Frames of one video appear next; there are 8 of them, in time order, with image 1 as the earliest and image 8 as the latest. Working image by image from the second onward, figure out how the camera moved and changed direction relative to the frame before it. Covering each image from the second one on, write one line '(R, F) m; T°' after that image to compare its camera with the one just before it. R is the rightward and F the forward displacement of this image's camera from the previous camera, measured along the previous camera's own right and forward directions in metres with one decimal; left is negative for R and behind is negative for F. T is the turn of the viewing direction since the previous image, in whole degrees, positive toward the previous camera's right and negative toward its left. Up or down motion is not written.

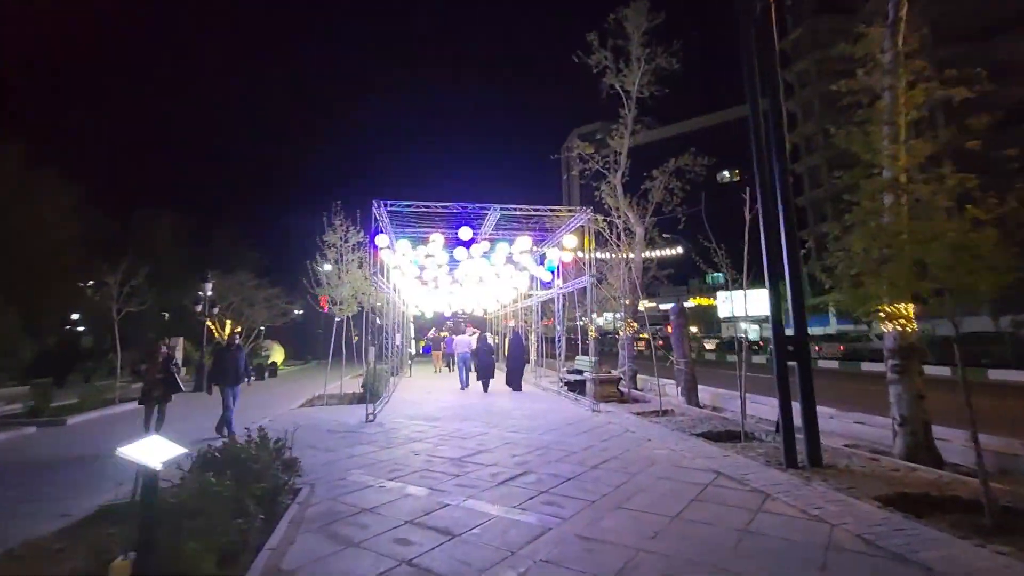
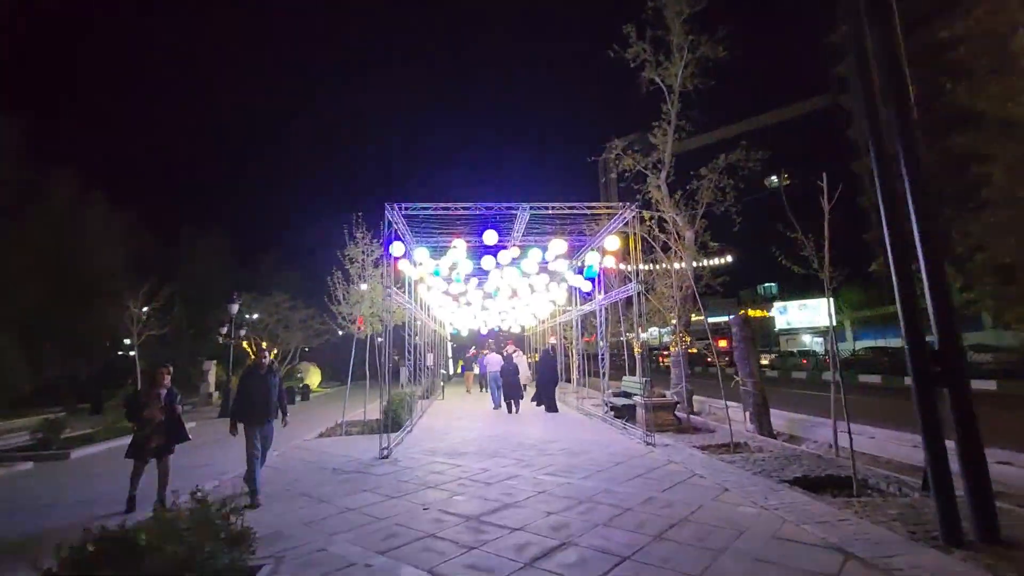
(+0.2, +1.7) m; -5°
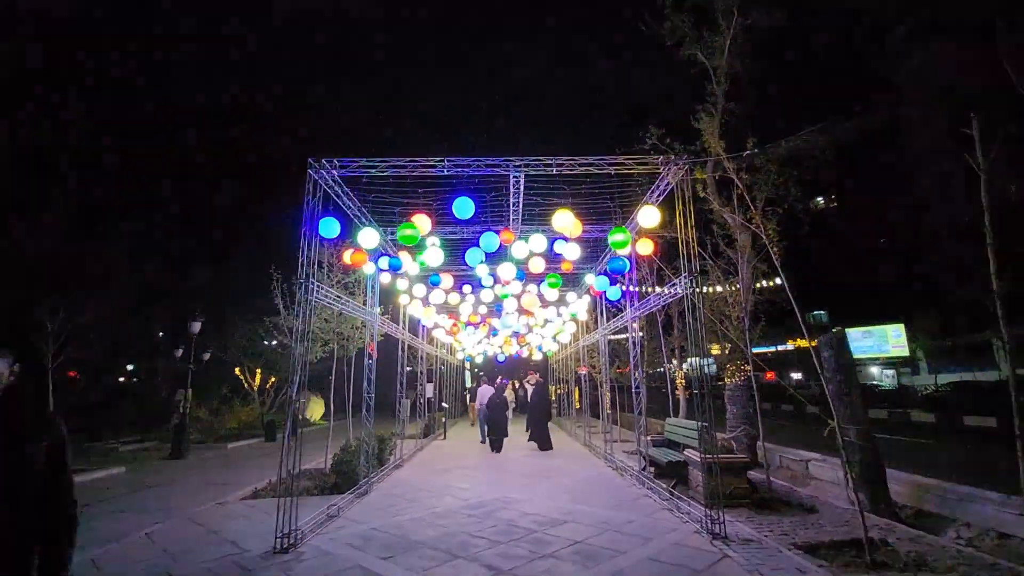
(+0.7, +3.6) m; -4°
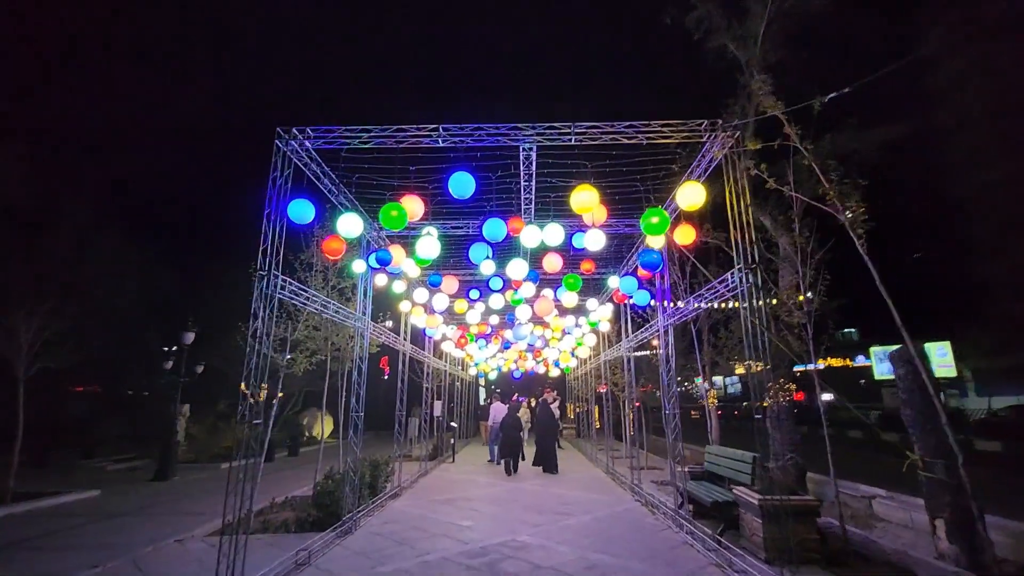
(+0.1, +1.4) m; -2°
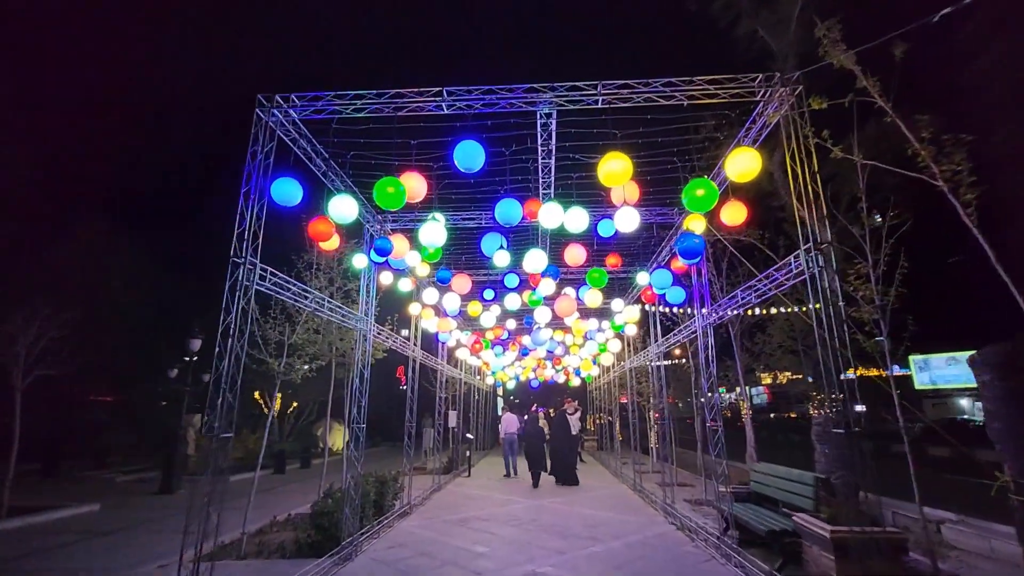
(0.0, +0.9) m; -2°
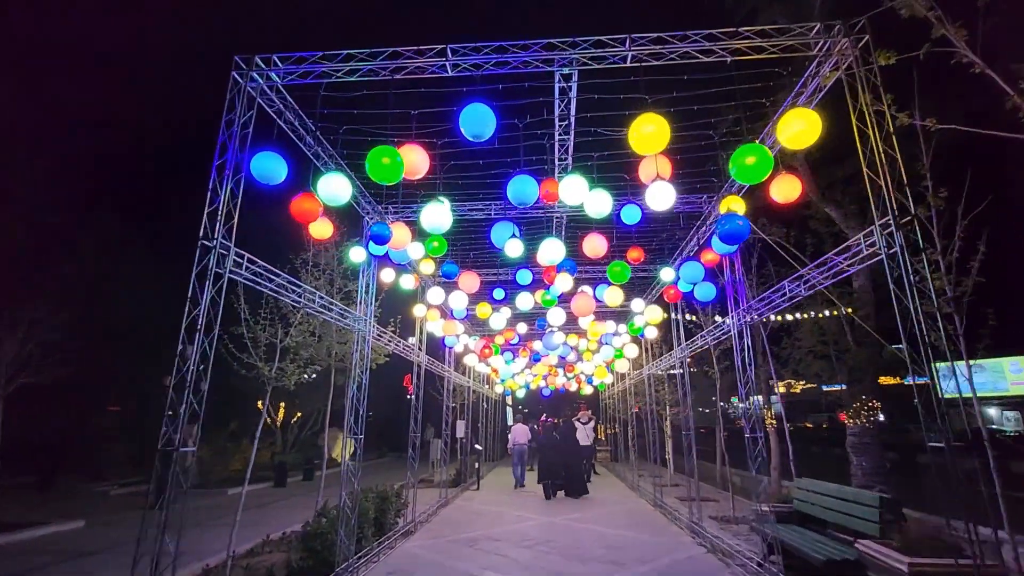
(-0.1, +0.7) m; -1°
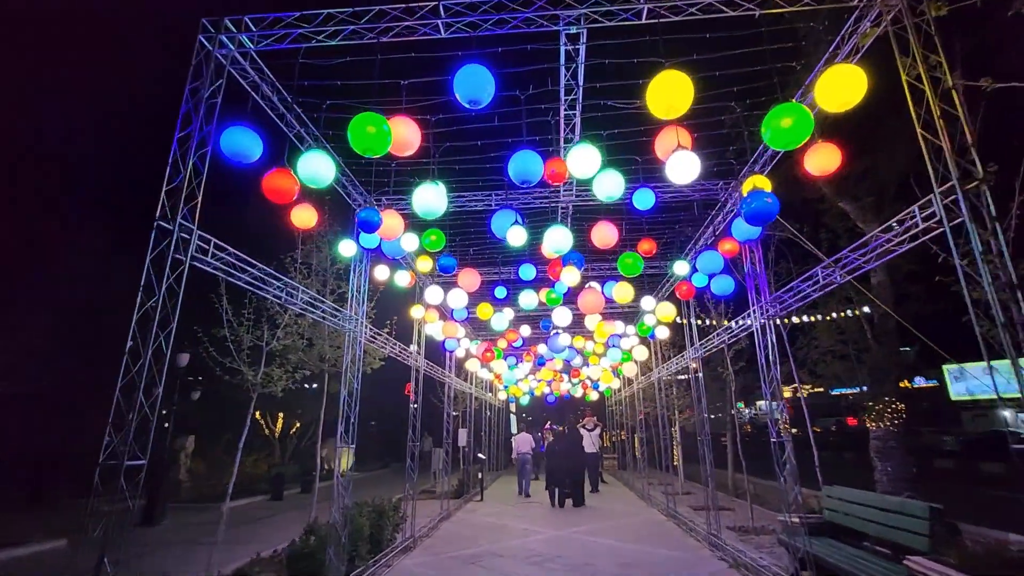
(0.0, +0.5) m; 0°
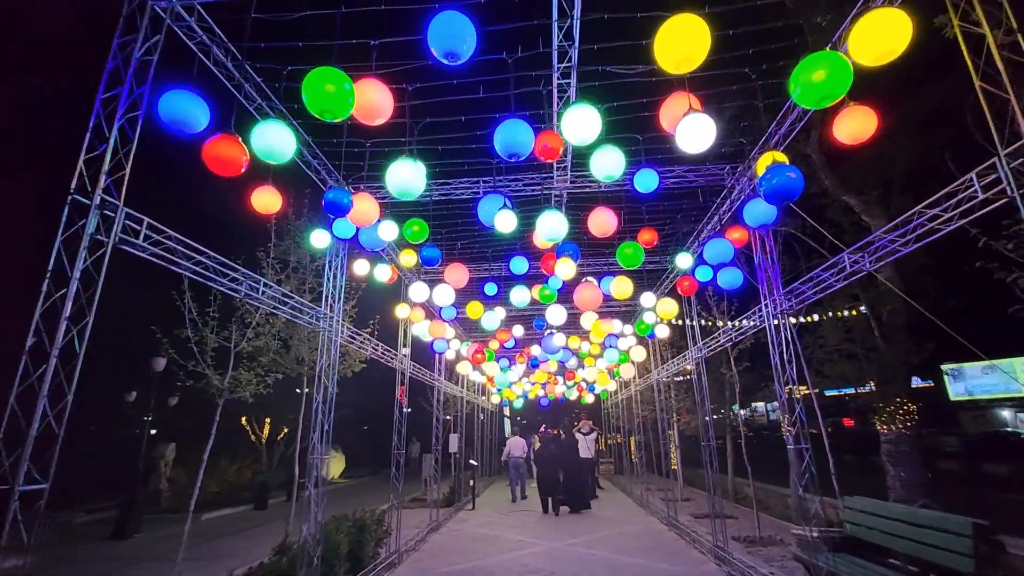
(+0.1, +0.5) m; +1°
